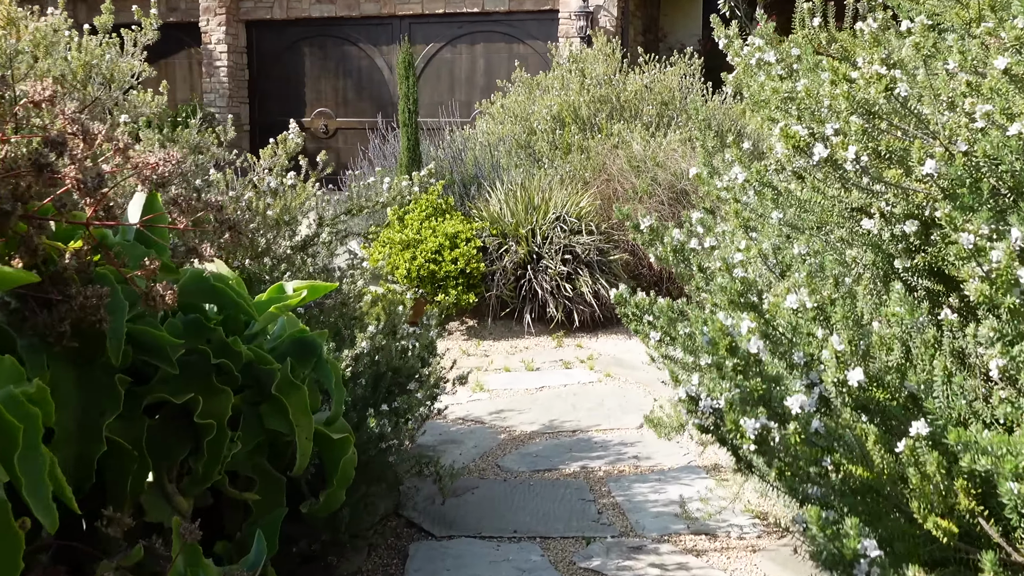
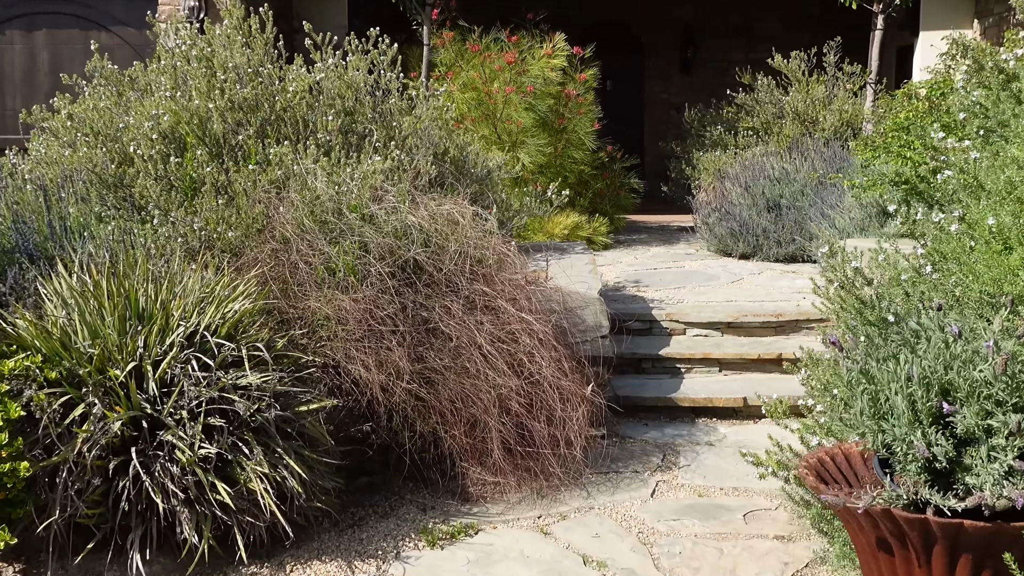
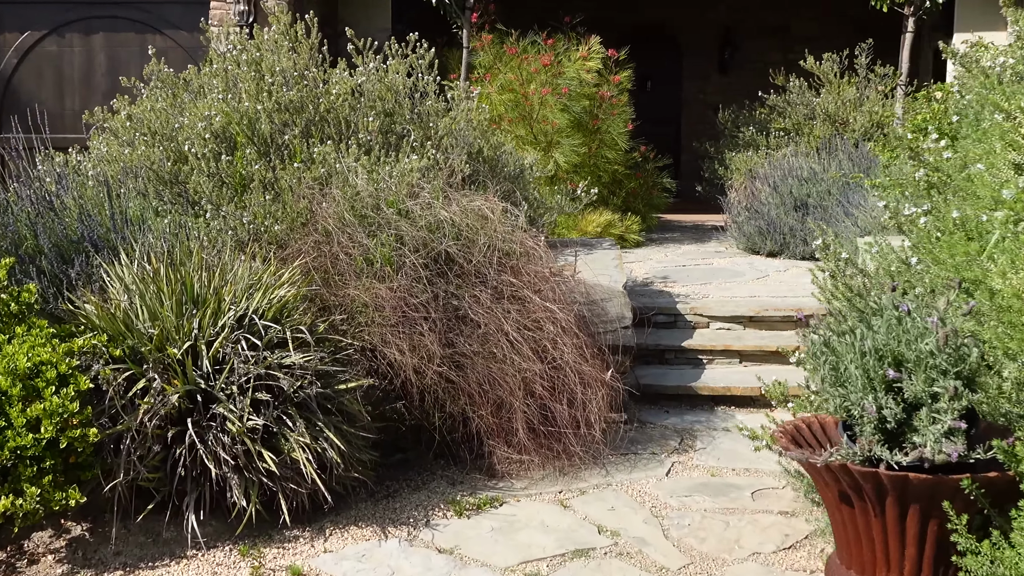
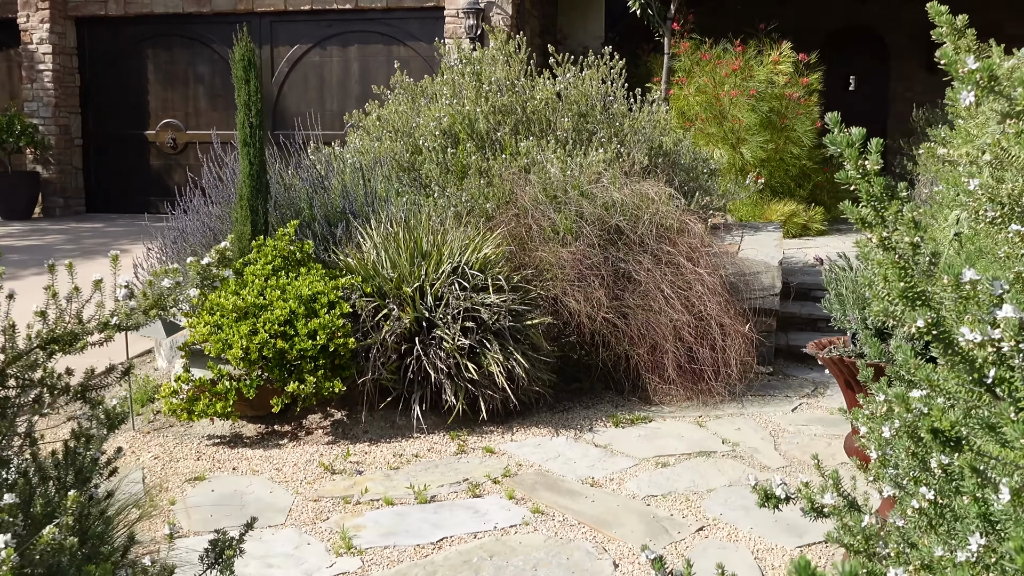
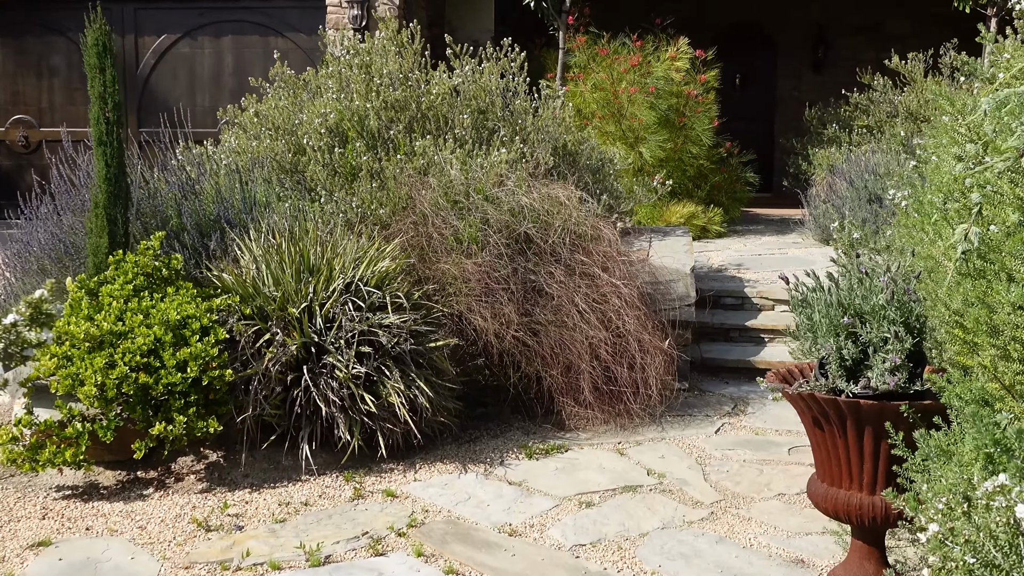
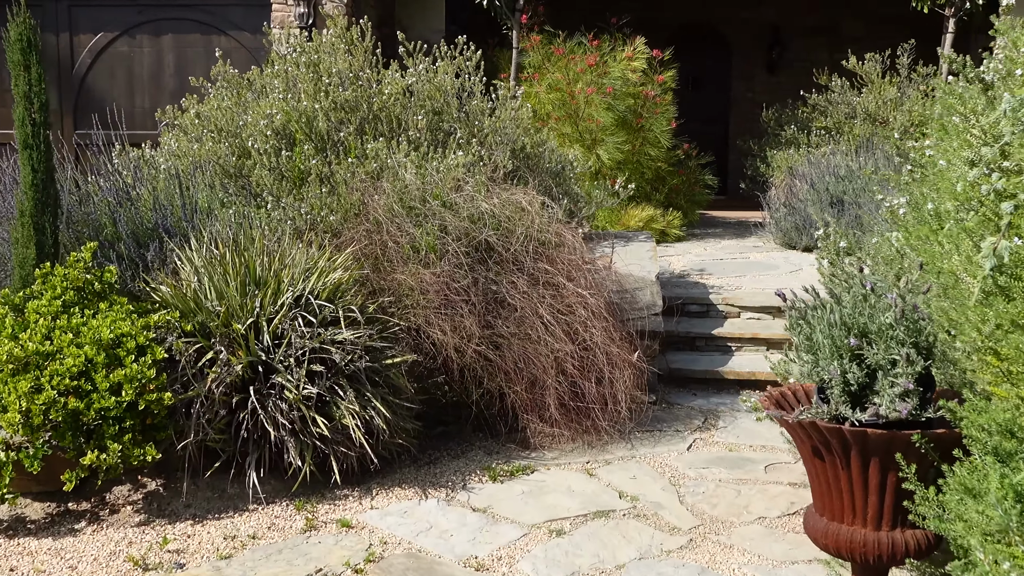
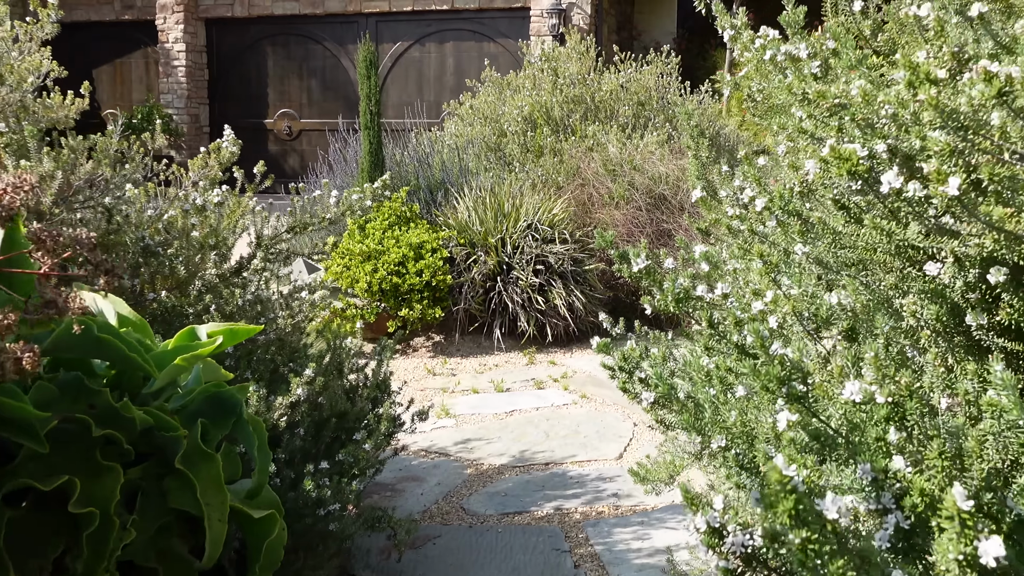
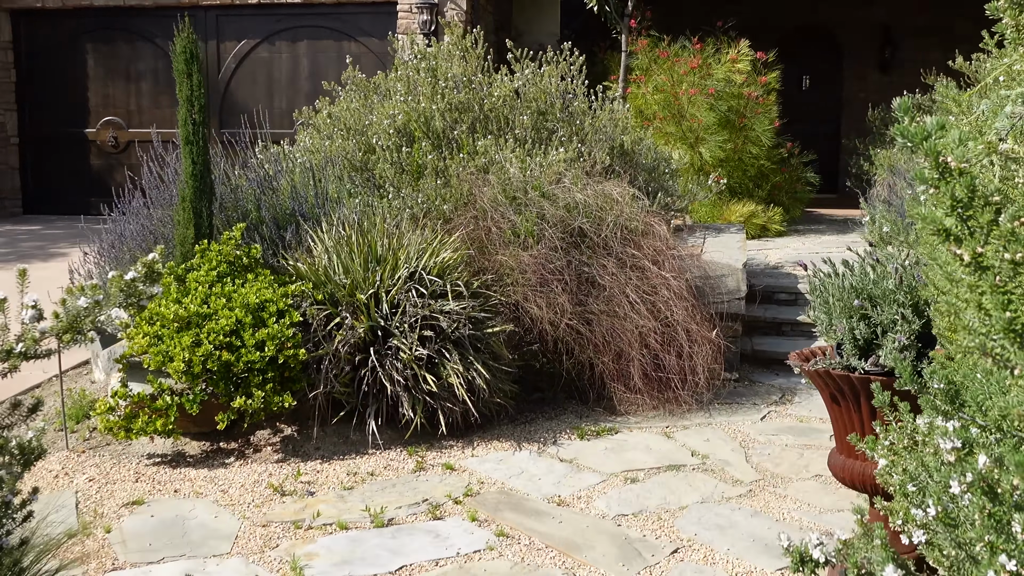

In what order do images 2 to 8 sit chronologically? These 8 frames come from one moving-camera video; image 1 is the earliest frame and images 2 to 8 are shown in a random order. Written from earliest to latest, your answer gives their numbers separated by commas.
7, 4, 8, 5, 6, 3, 2
